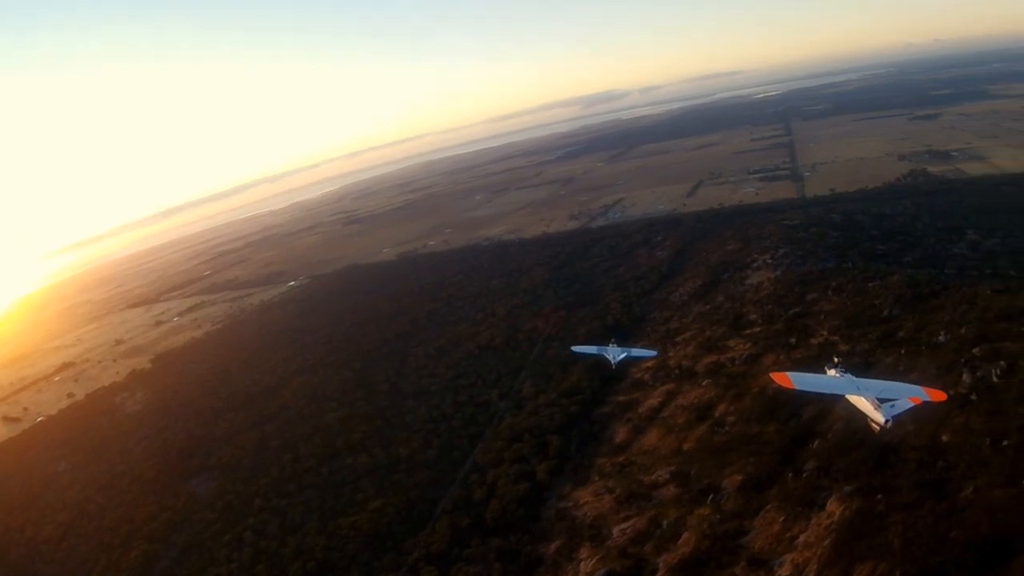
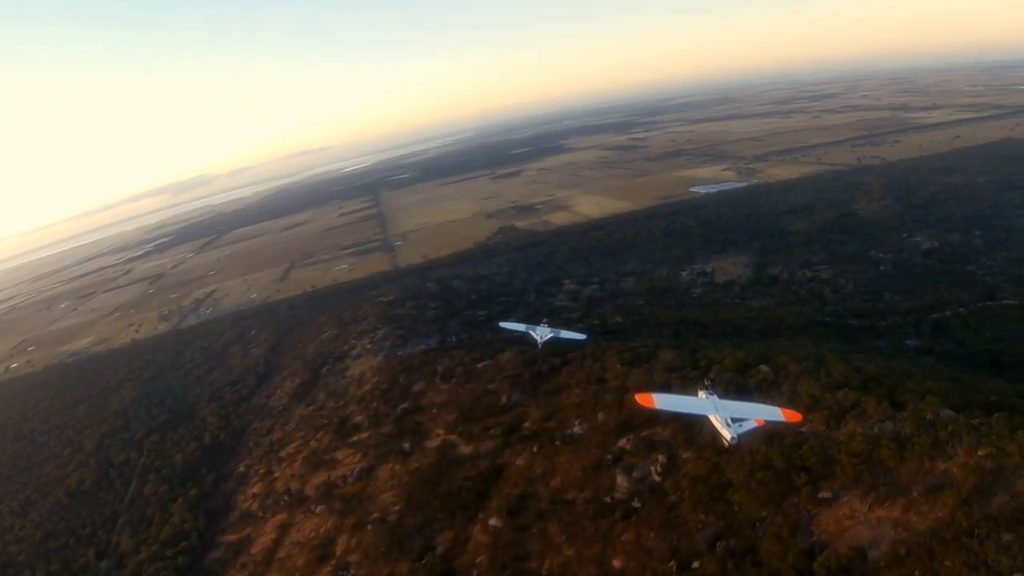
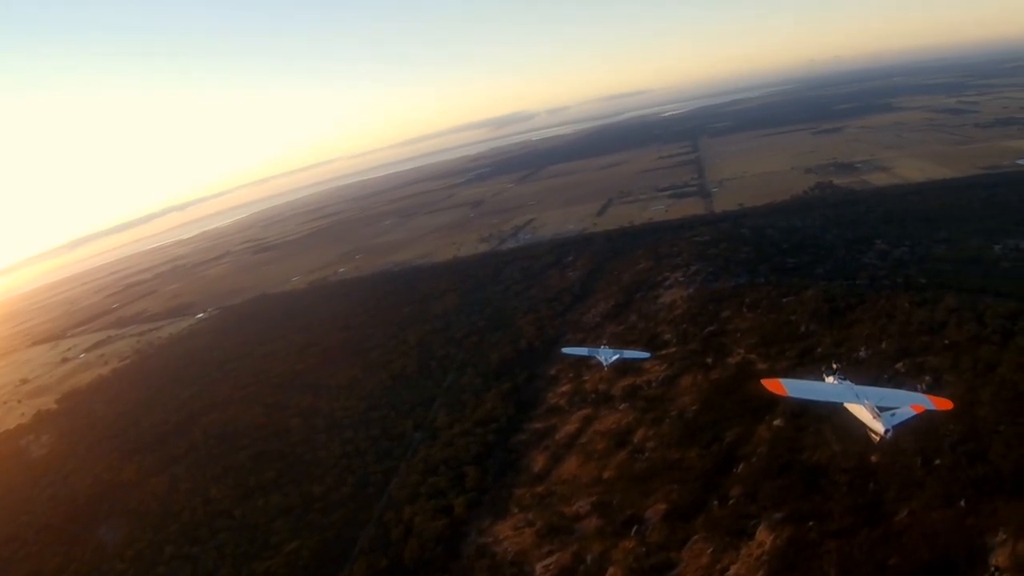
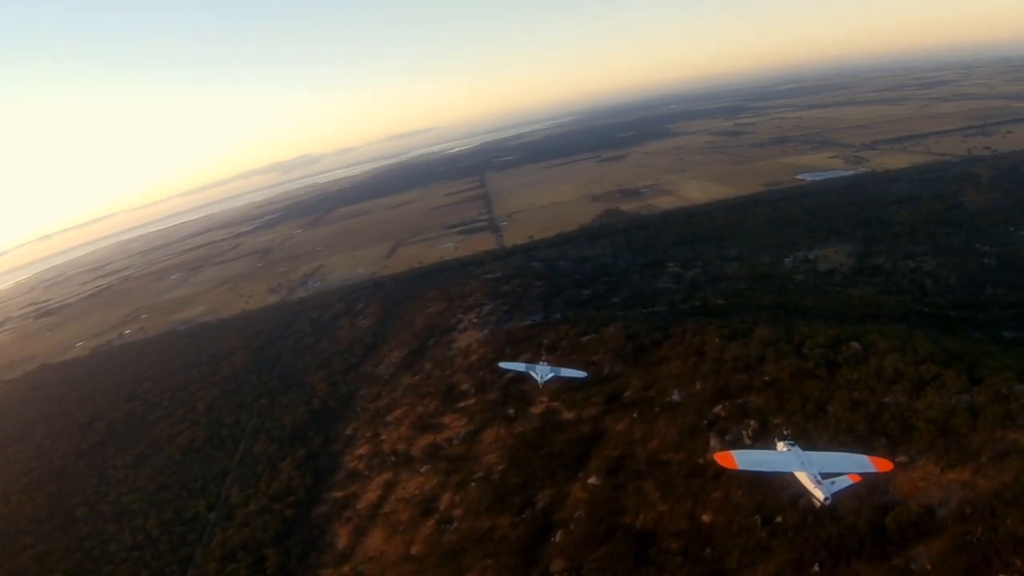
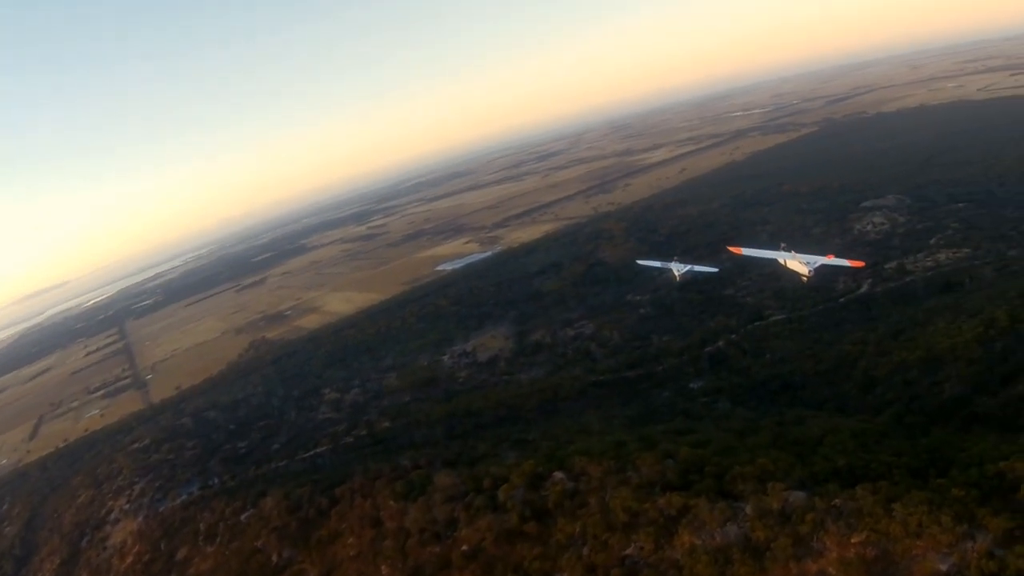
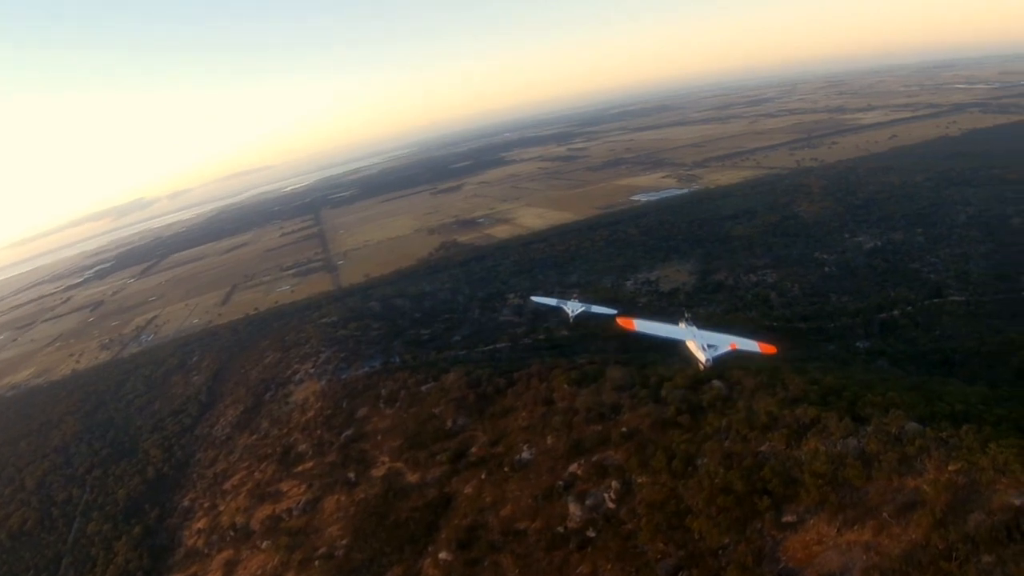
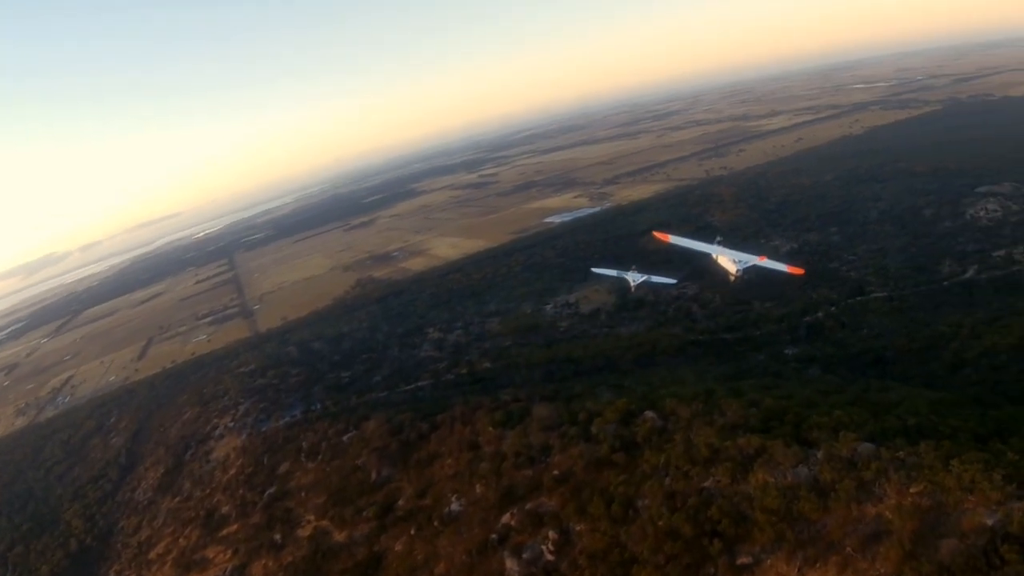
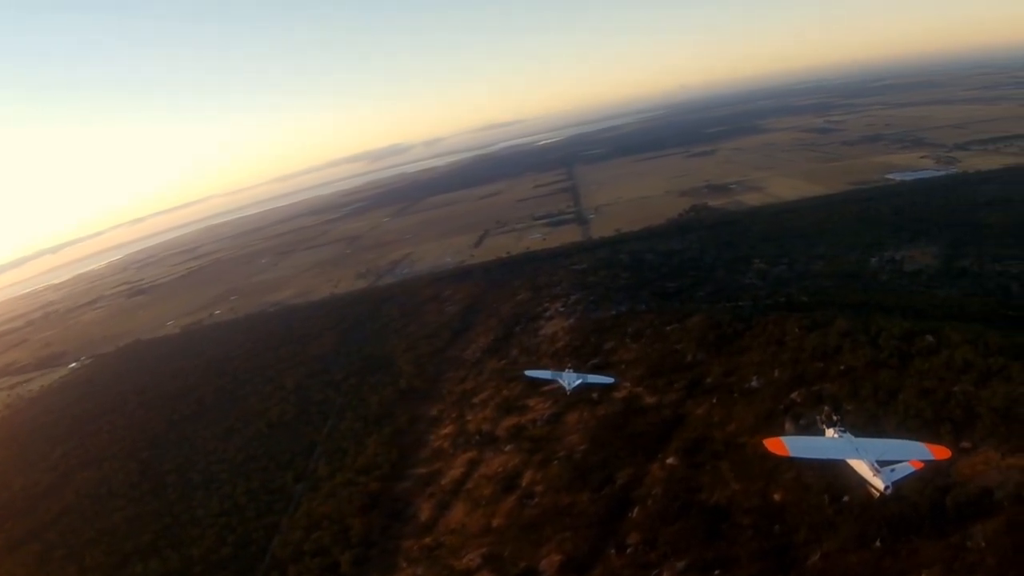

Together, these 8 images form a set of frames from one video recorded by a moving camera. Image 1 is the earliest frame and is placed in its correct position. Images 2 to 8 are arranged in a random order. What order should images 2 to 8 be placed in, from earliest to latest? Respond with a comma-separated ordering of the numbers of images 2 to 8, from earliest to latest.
3, 8, 4, 2, 6, 7, 5
